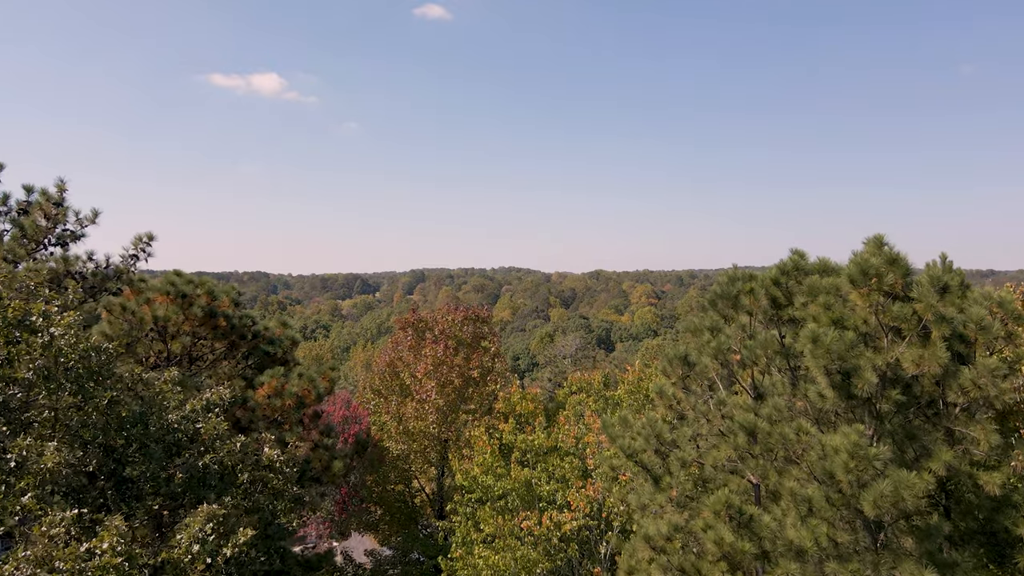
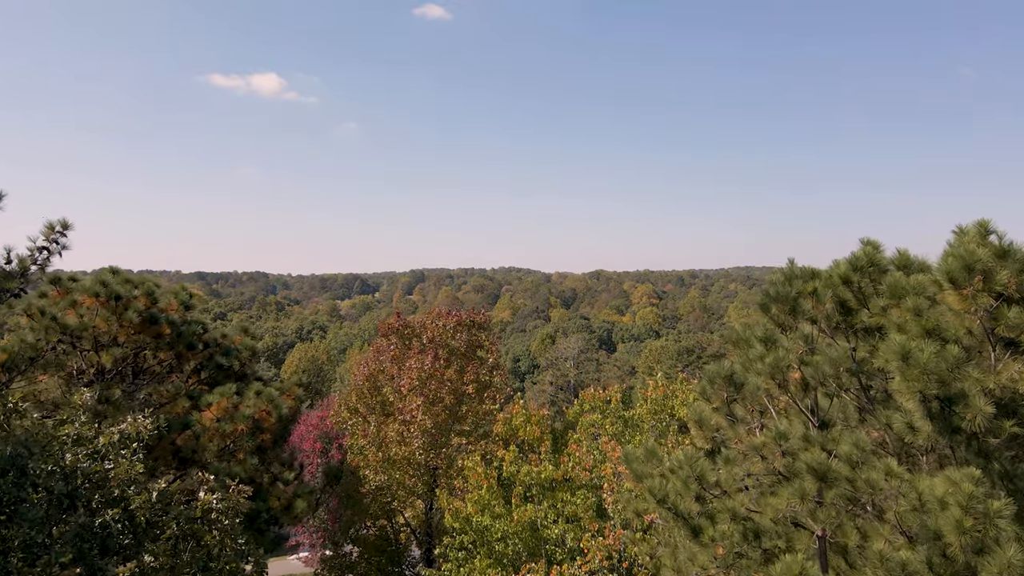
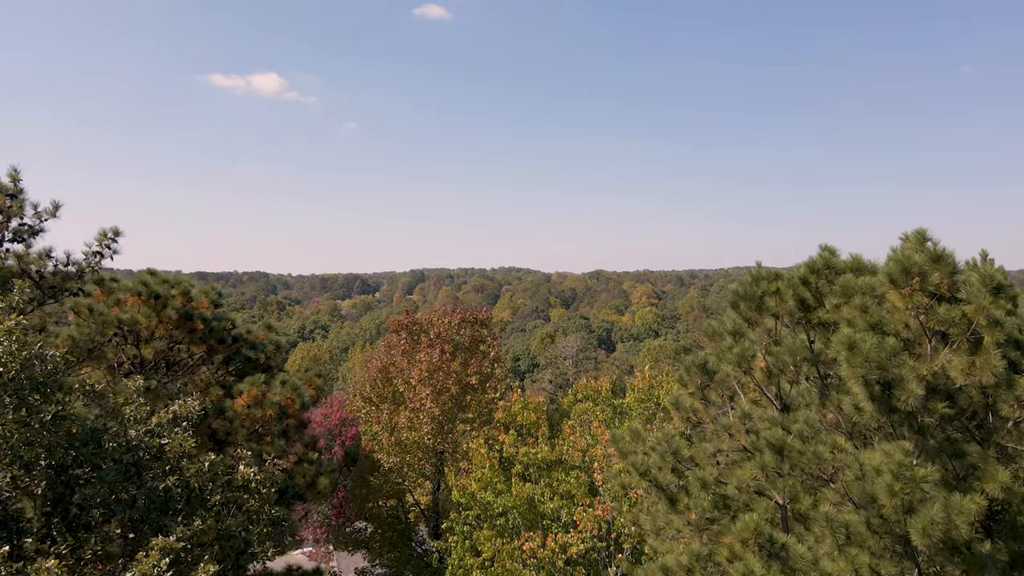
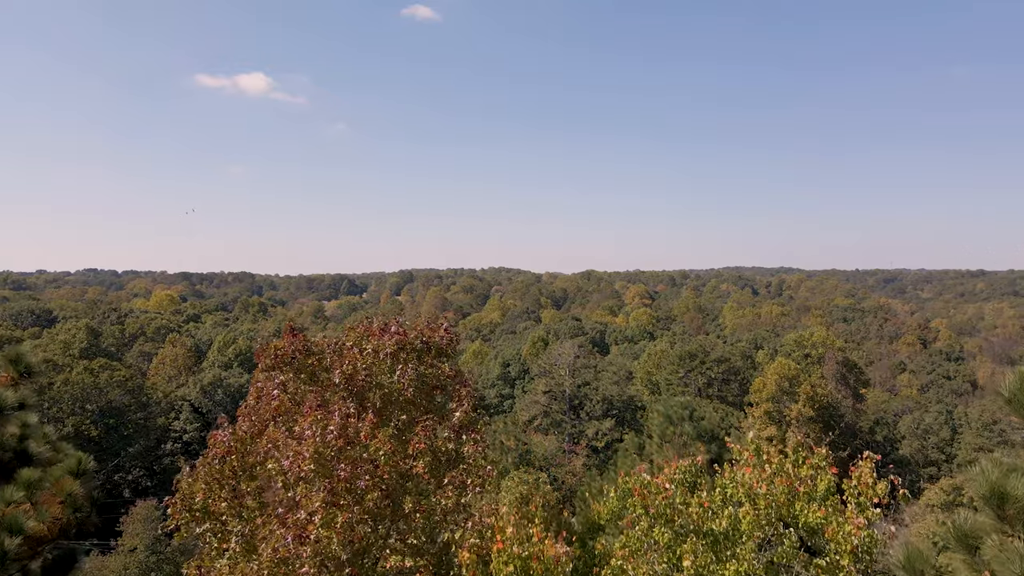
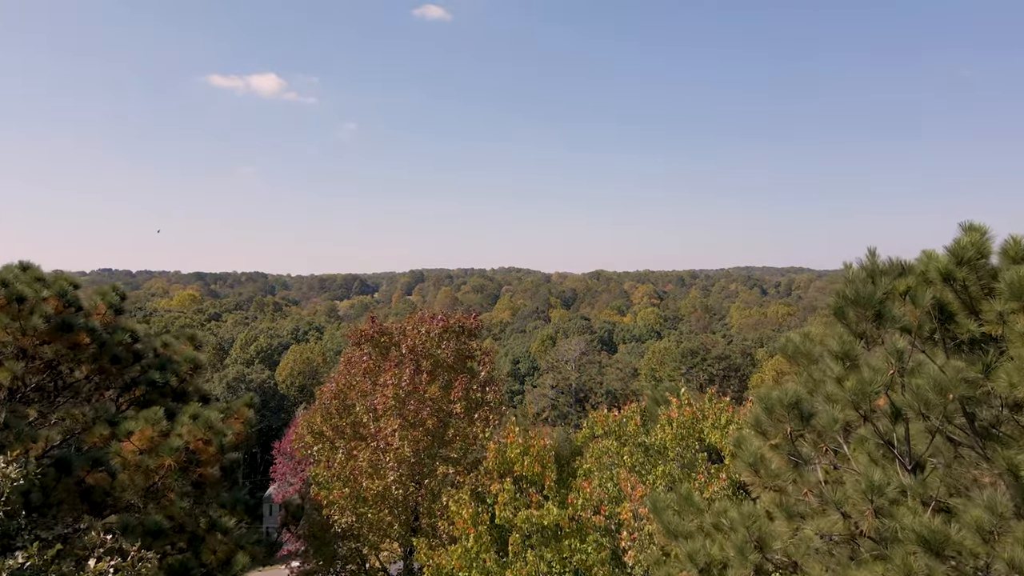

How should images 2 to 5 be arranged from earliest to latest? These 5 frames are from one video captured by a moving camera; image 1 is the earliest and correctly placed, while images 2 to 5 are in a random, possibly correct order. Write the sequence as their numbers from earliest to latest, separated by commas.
3, 2, 5, 4
